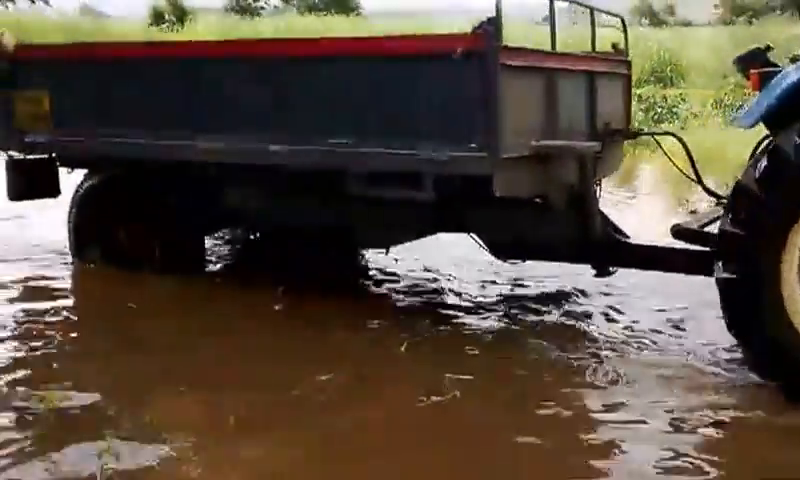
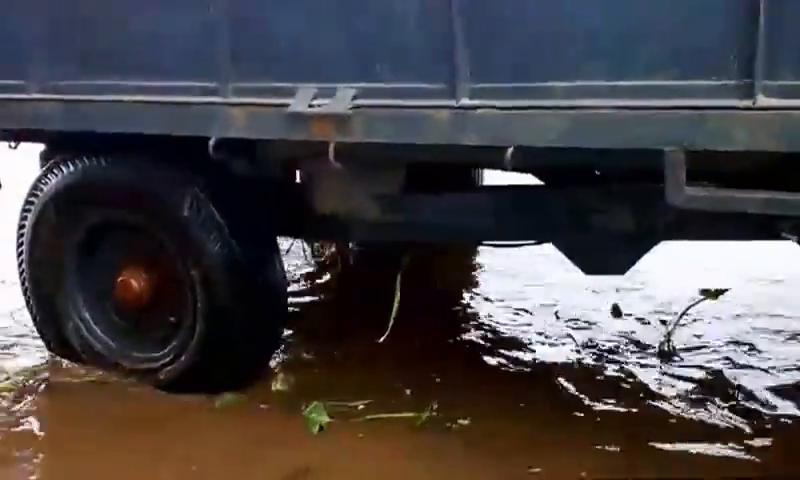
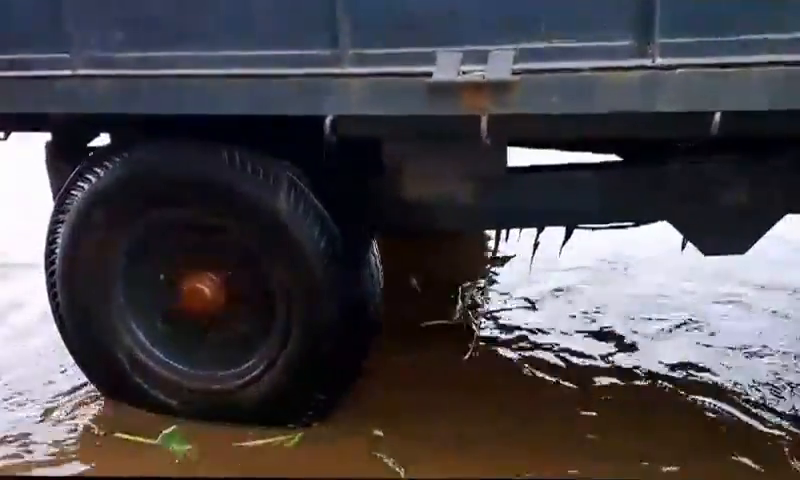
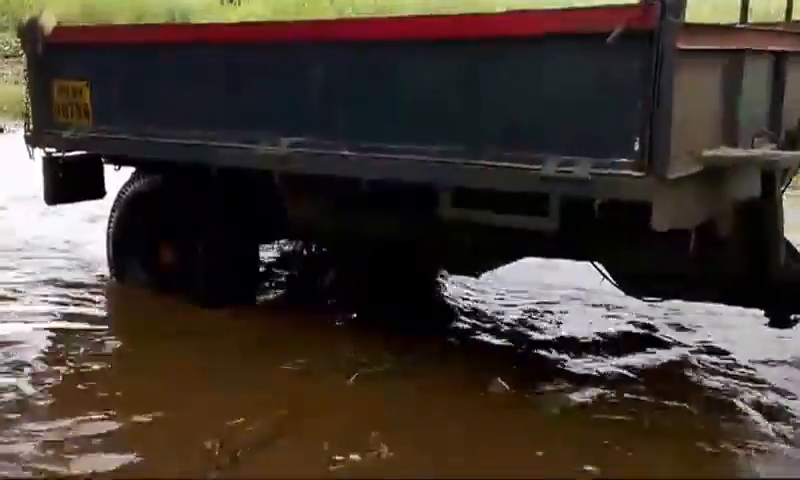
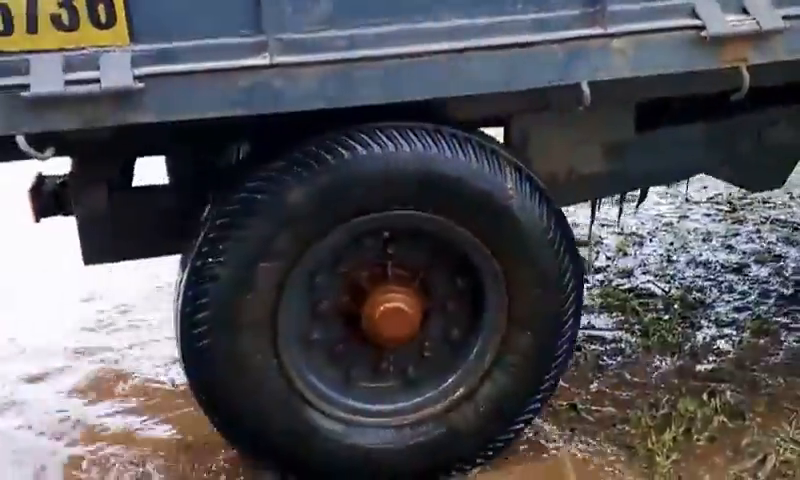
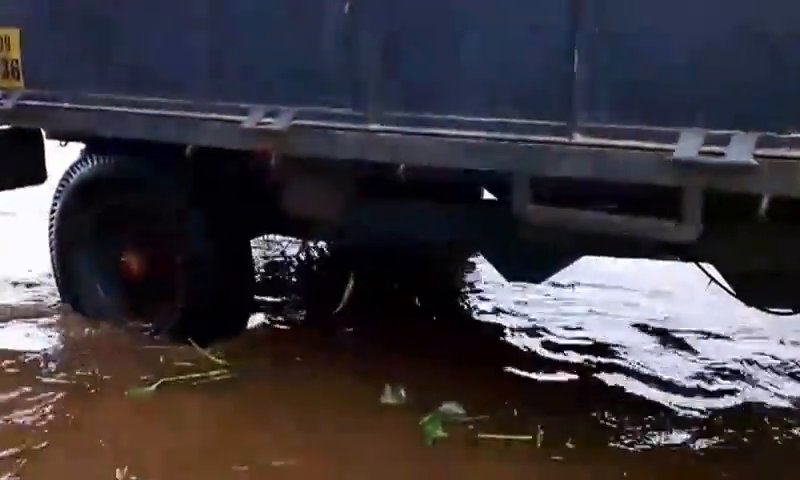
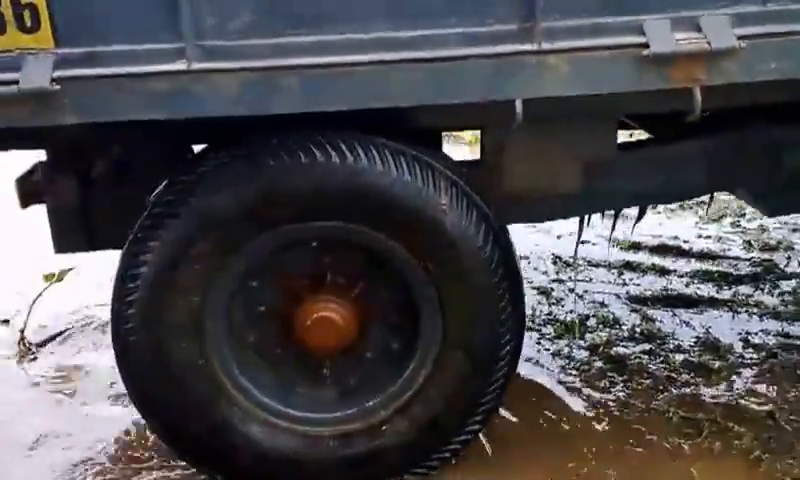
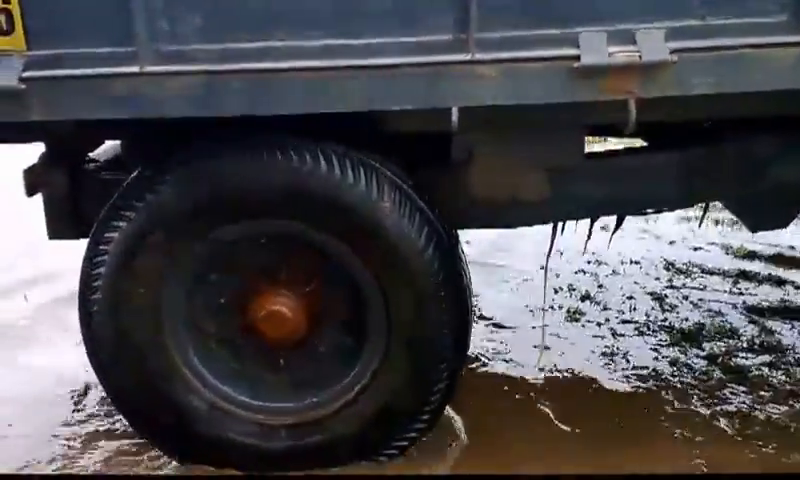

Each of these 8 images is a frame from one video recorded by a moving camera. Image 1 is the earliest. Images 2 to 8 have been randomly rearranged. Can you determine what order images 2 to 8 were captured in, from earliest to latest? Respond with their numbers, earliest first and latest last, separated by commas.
4, 6, 2, 3, 8, 7, 5
